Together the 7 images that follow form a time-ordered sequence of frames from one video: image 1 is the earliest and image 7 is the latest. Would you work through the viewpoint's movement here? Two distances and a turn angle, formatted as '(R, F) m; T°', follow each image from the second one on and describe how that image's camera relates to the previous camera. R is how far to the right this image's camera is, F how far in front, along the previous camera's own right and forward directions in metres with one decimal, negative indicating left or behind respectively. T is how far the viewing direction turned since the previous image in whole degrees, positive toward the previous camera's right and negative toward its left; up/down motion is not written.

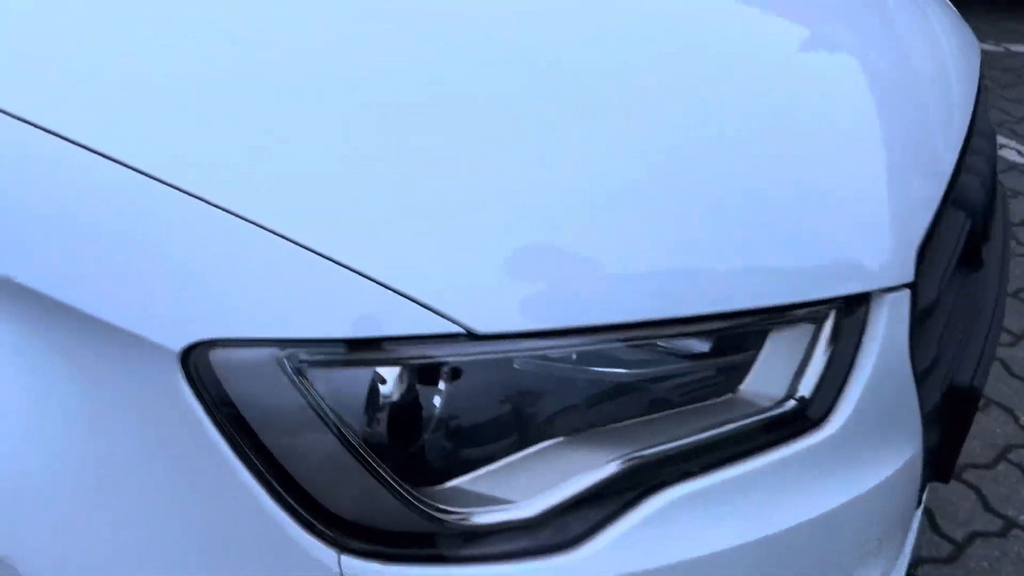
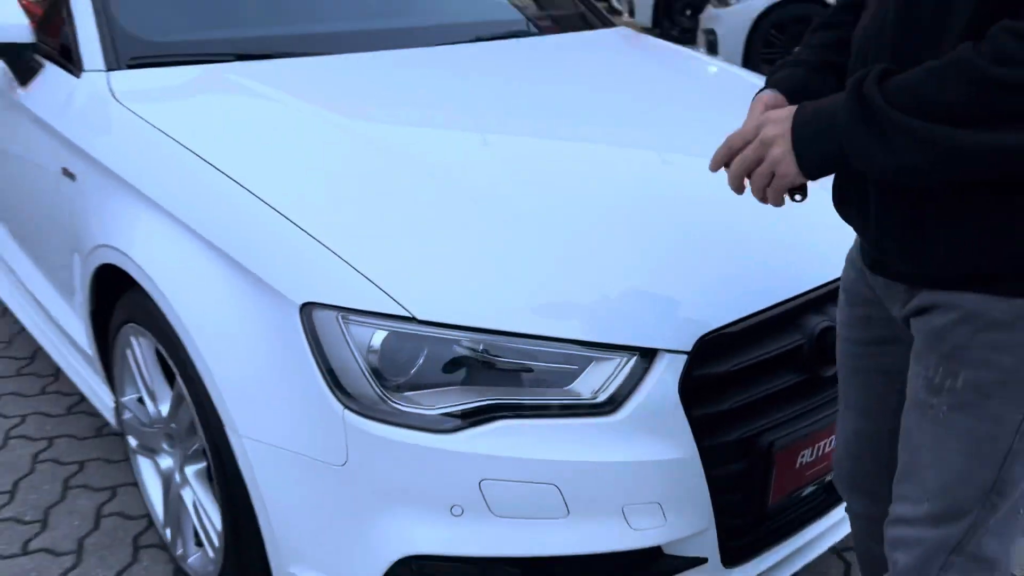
(+0.5, -0.5) m; -21°
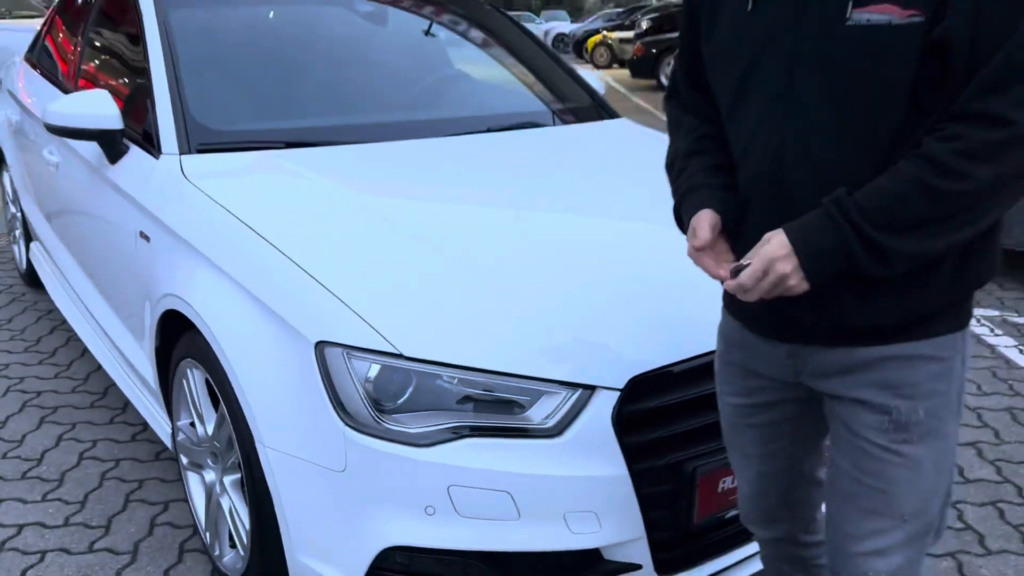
(+0.2, -0.3) m; -4°
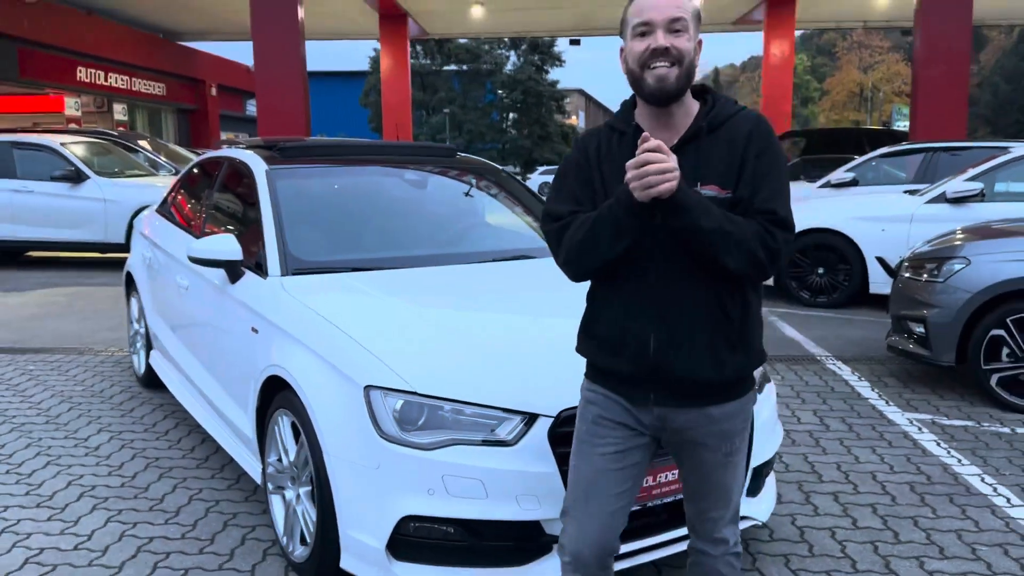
(+0.2, -0.9) m; -4°
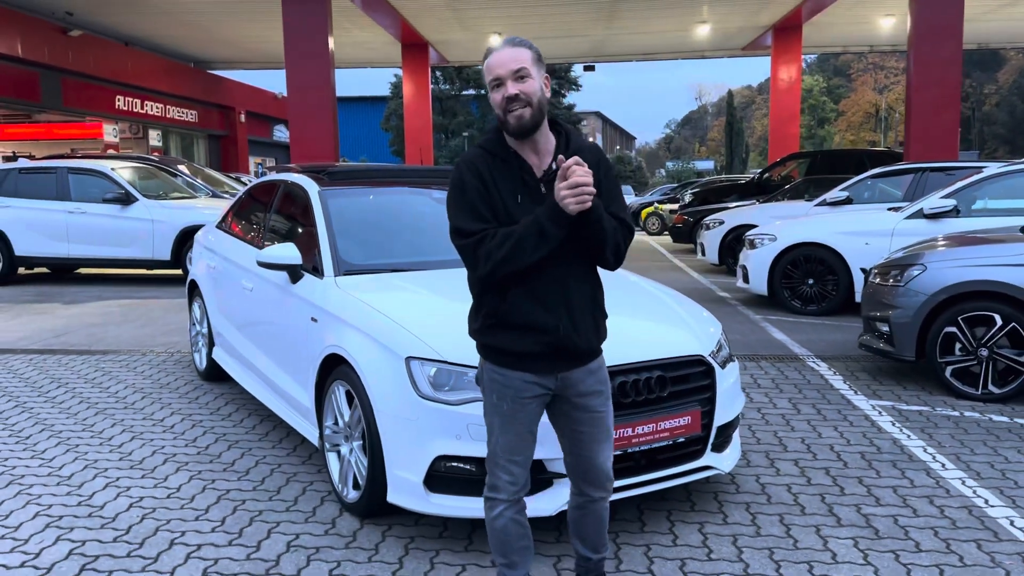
(0.0, -0.7) m; -1°
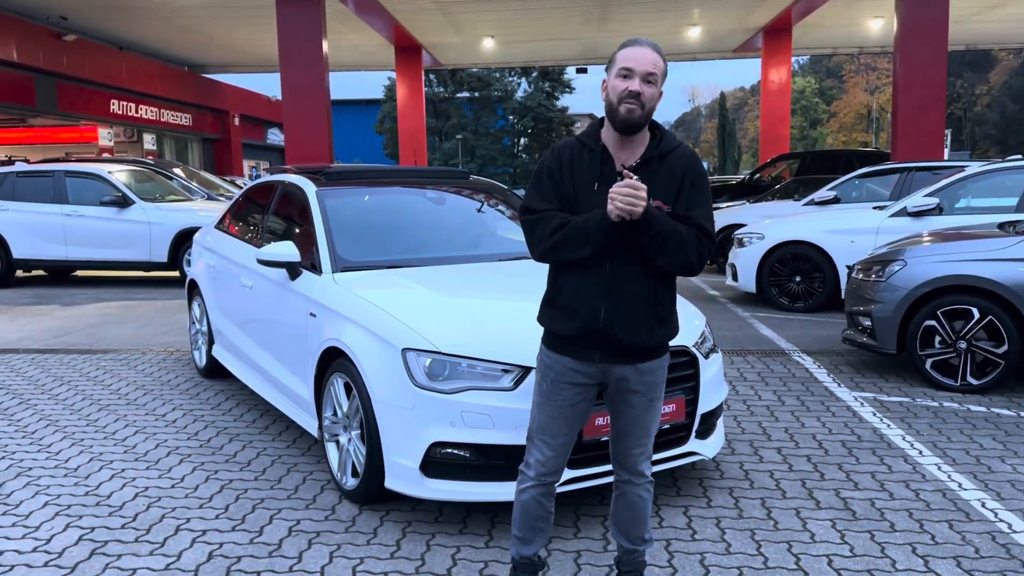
(0.0, -0.1) m; 0°
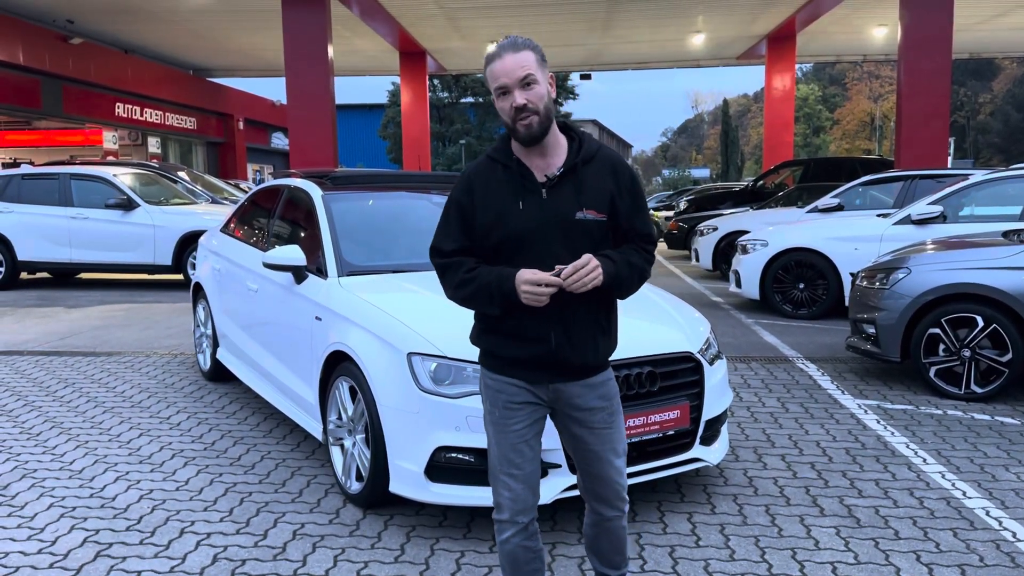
(0.0, 0.0) m; 0°
